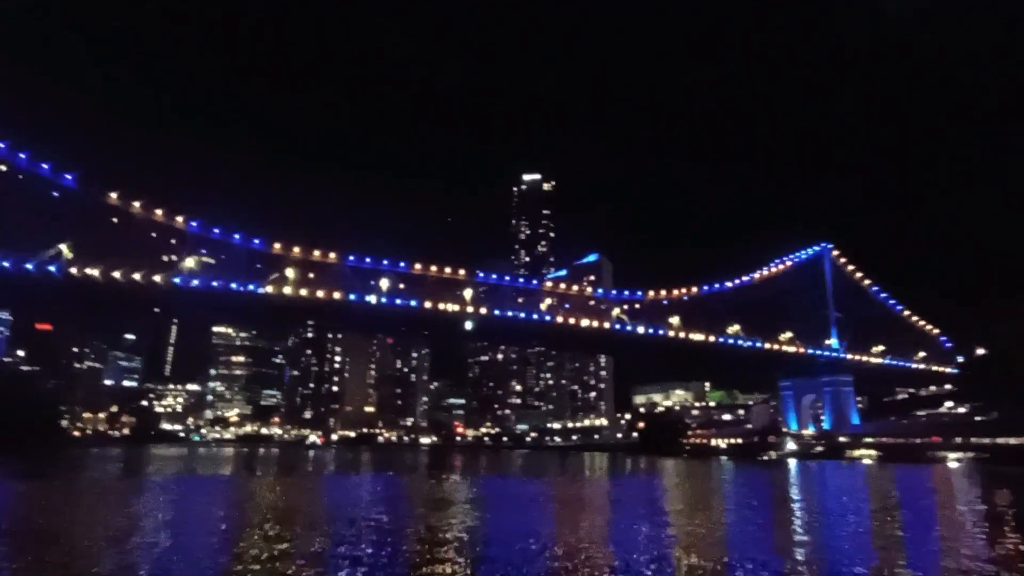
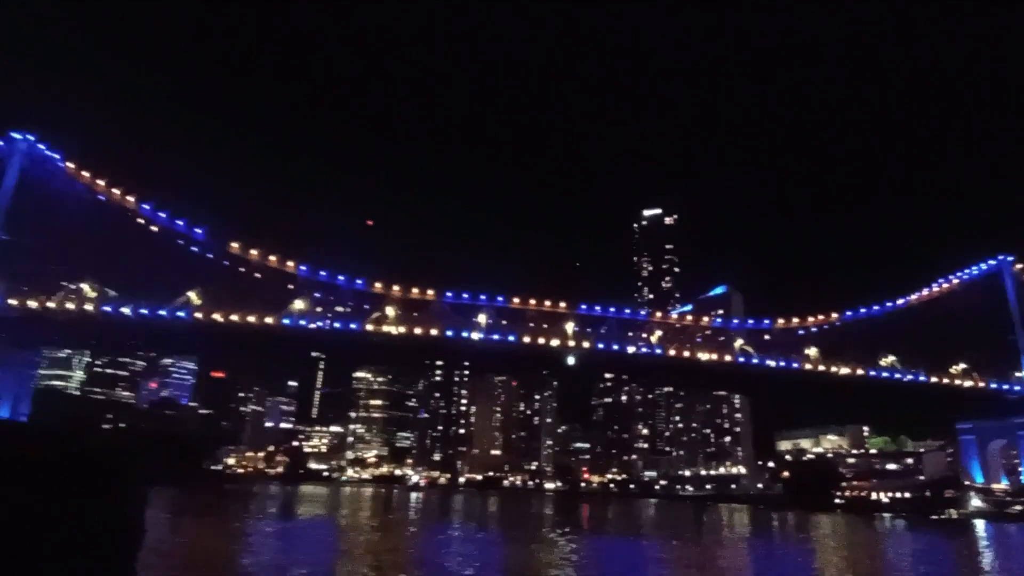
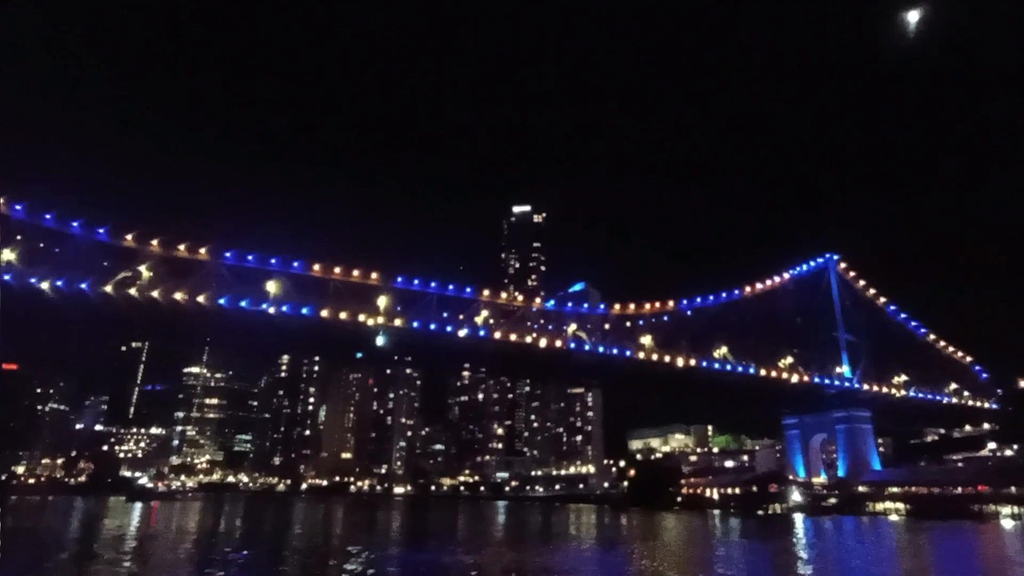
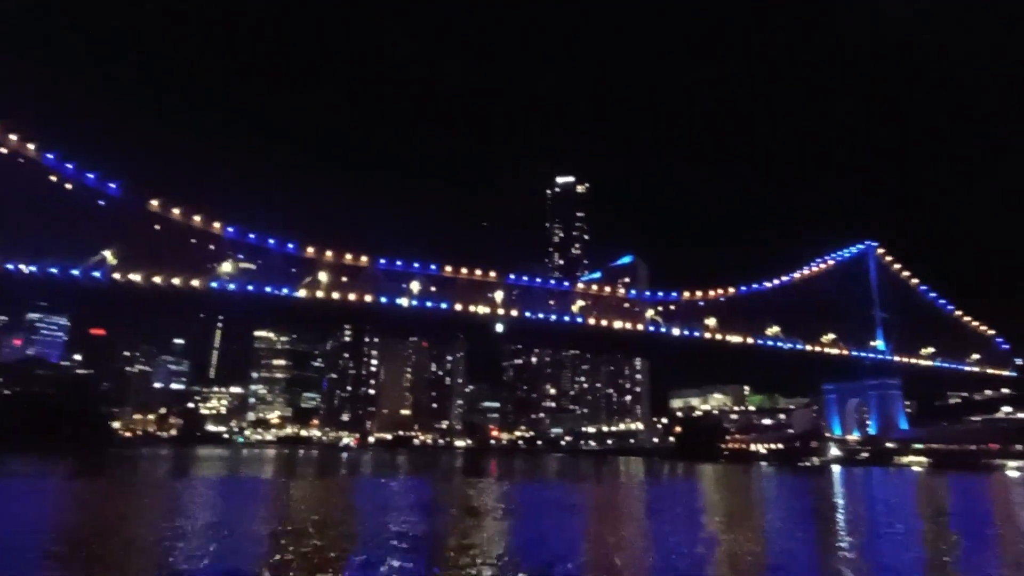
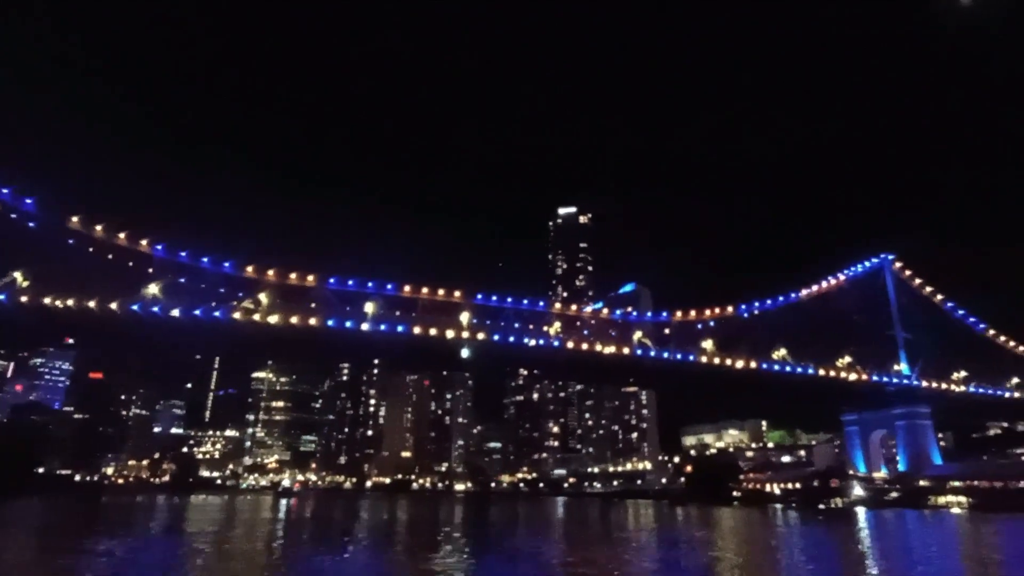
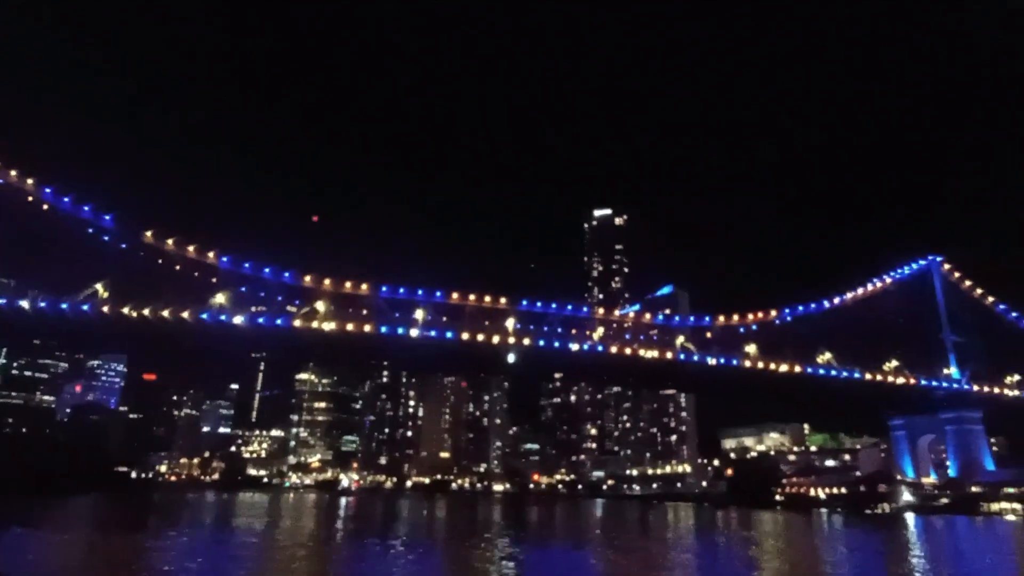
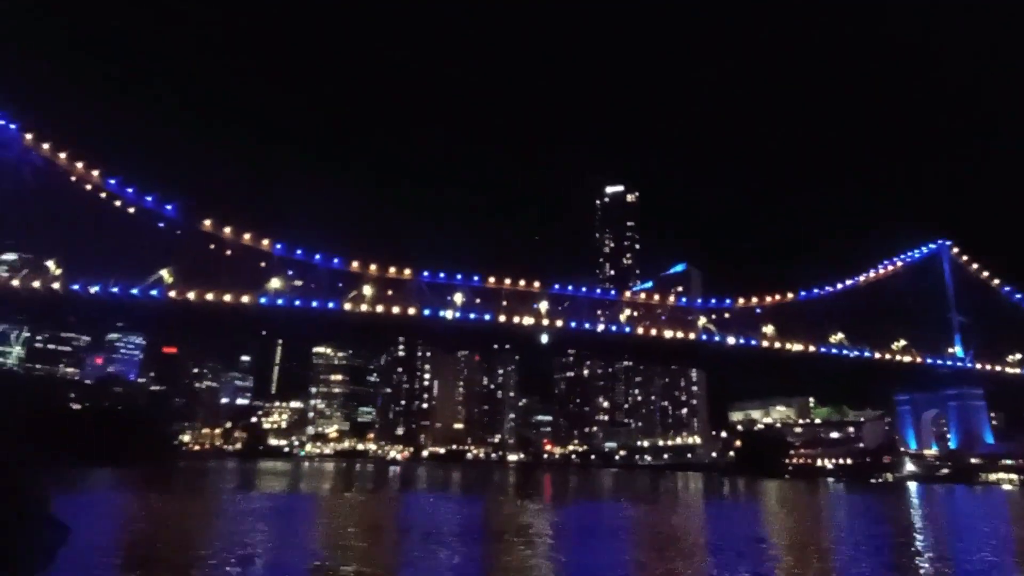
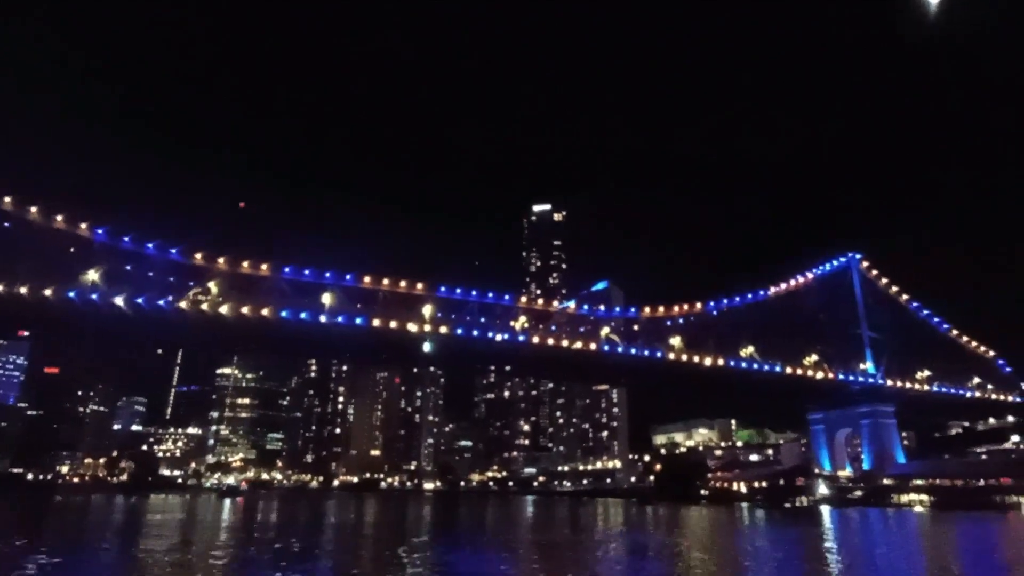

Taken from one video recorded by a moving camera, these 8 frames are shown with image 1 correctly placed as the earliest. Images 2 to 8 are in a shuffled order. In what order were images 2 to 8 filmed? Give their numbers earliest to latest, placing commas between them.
4, 7, 2, 6, 5, 8, 3
